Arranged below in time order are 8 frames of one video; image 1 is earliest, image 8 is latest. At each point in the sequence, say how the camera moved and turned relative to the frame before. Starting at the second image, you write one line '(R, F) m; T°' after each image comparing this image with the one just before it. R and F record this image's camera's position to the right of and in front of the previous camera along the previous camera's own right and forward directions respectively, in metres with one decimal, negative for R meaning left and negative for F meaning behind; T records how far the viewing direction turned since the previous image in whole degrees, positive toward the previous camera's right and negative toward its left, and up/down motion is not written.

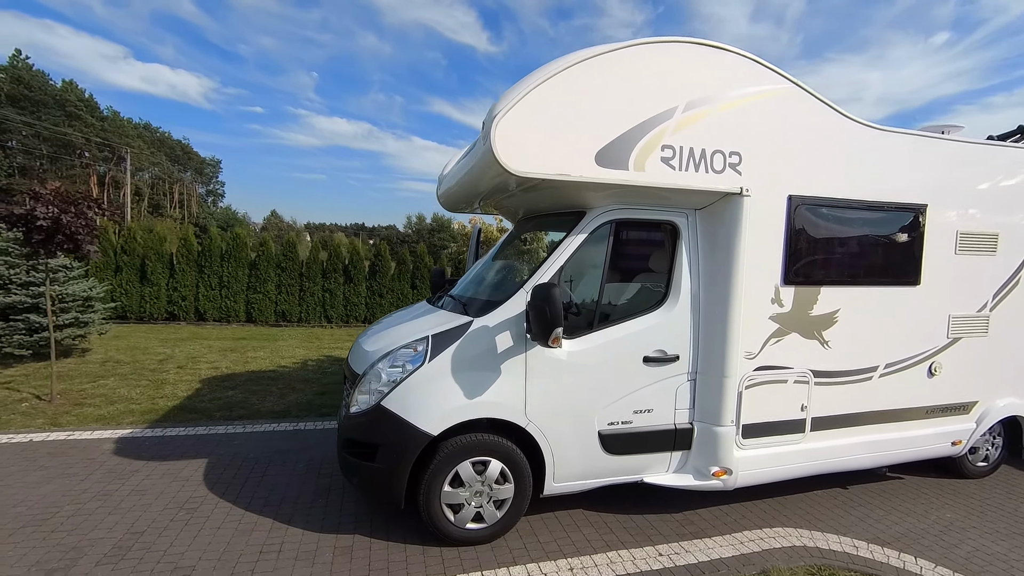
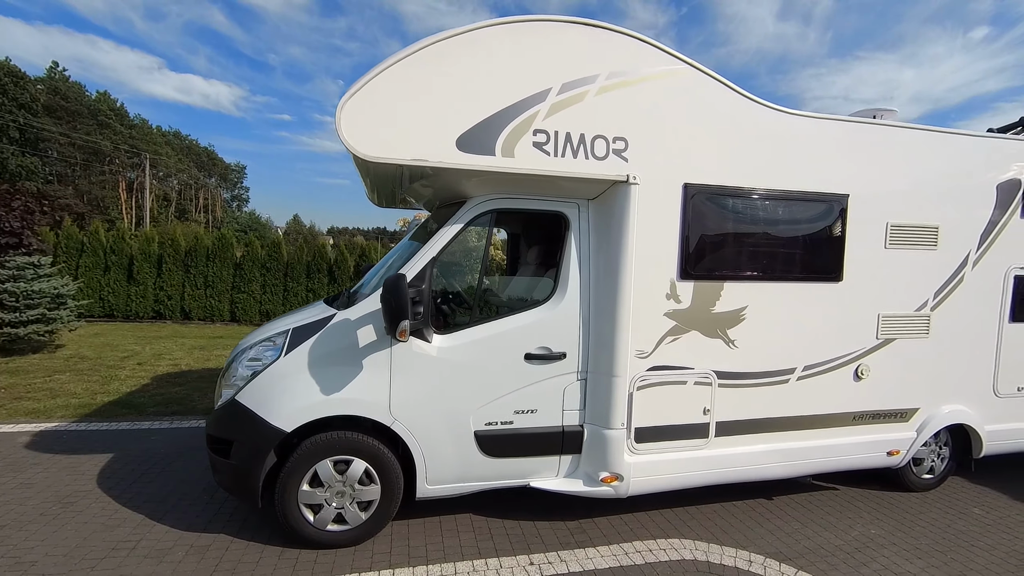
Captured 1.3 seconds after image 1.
(+1.0, +0.2) m; -3°
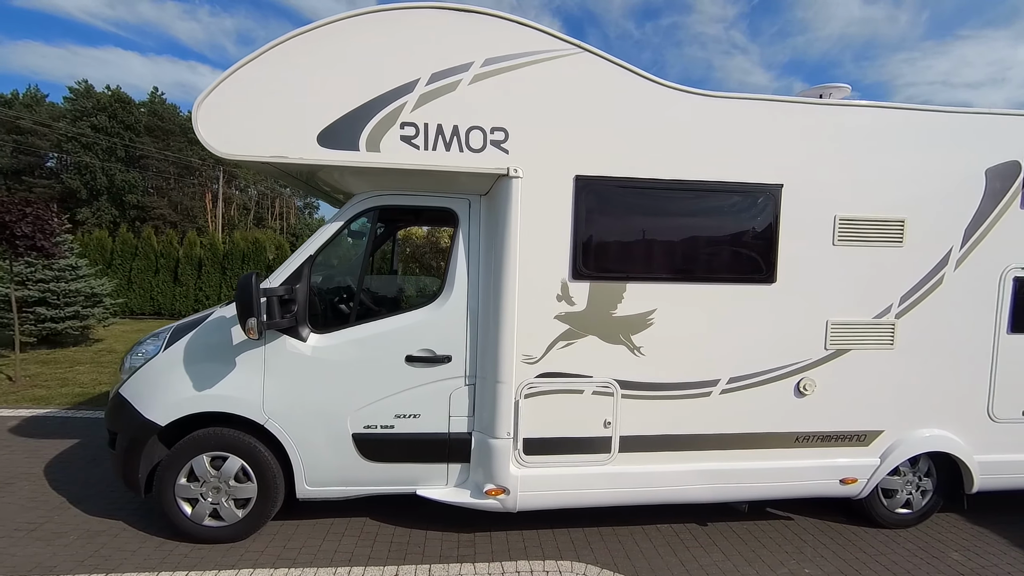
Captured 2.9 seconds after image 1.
(+1.2, +0.2) m; -8°
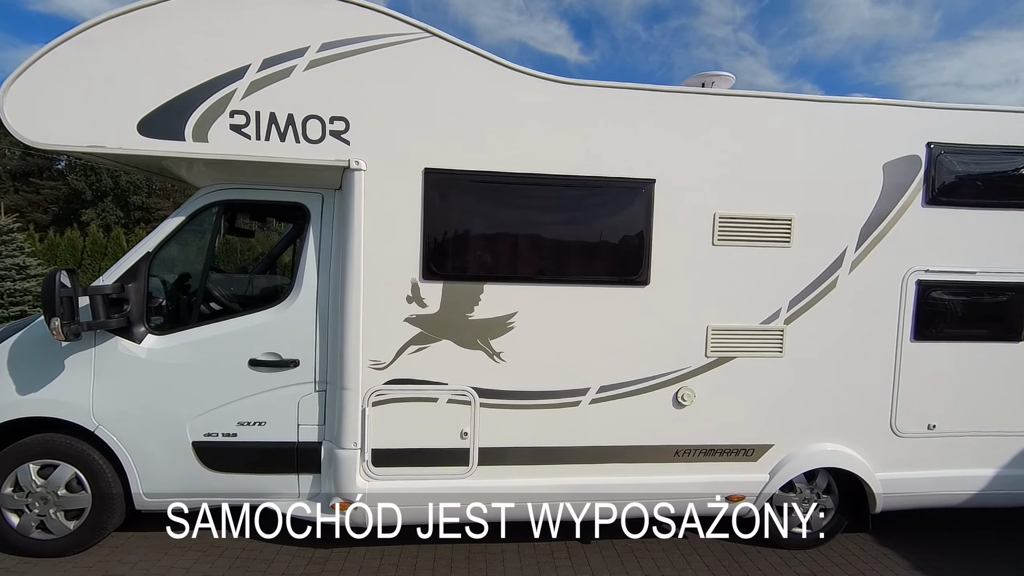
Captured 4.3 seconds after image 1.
(+1.0, +0.2) m; -1°
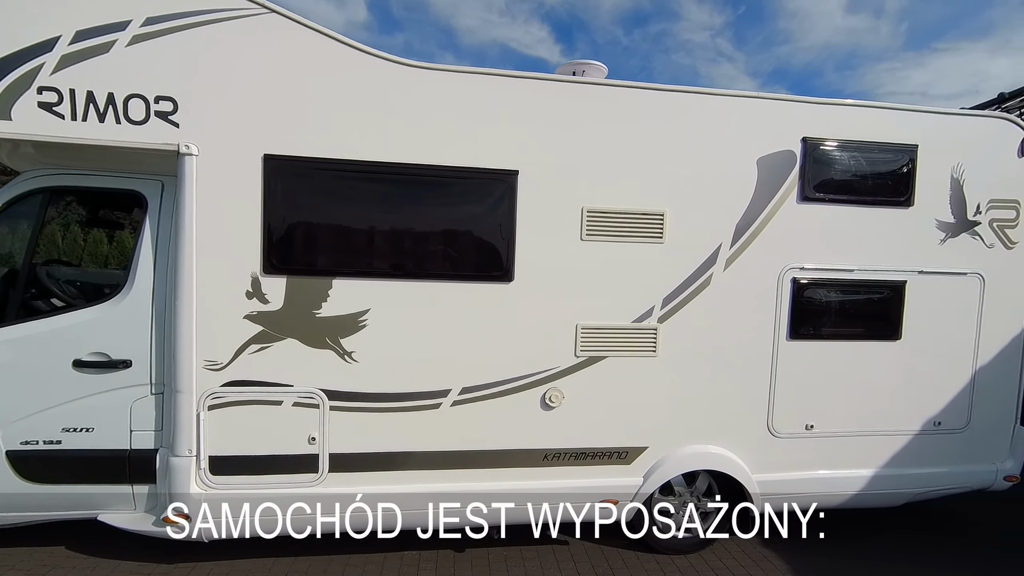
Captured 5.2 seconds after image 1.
(+0.7, +0.1) m; +2°
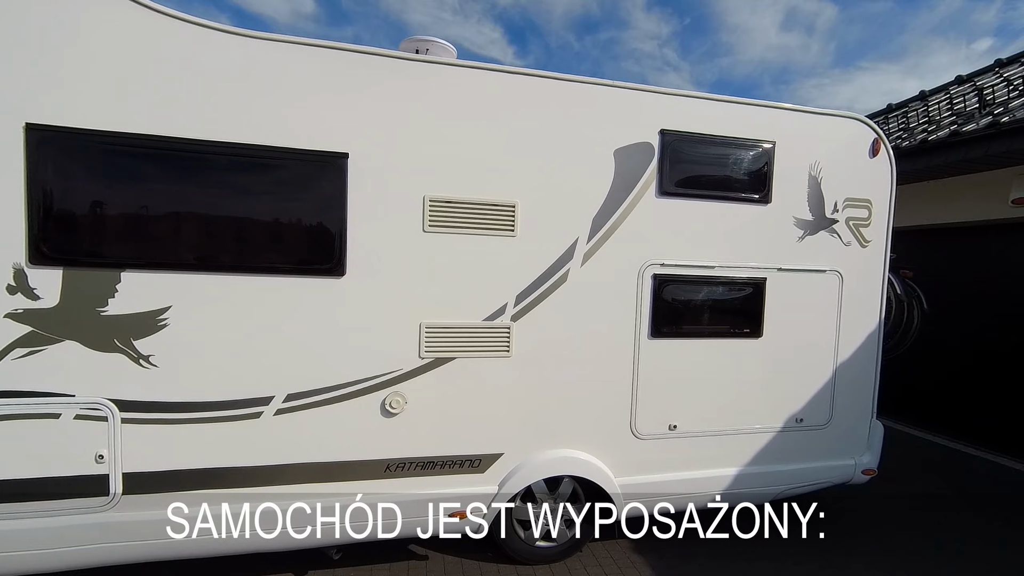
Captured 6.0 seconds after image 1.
(+0.6, +0.2) m; +6°
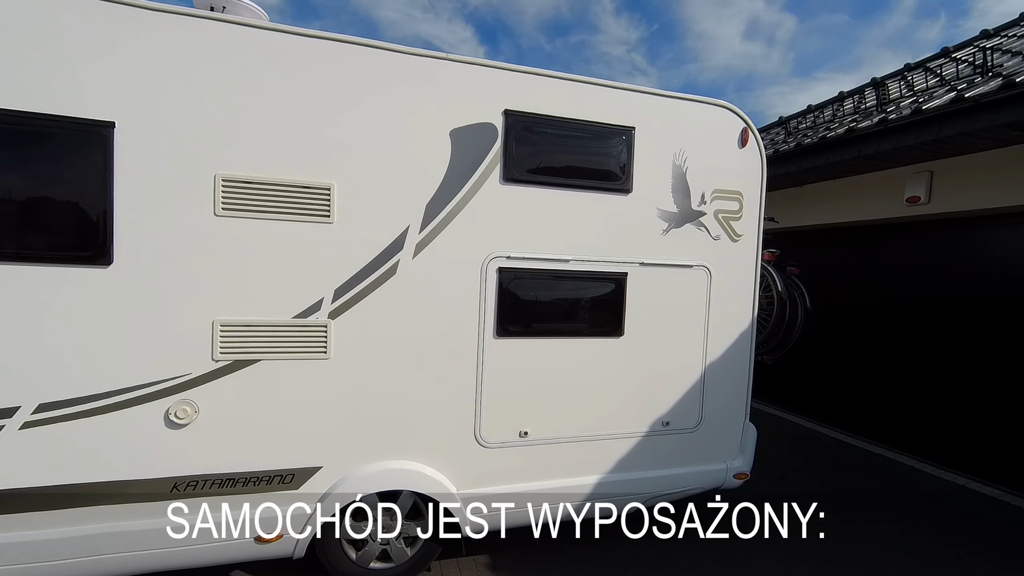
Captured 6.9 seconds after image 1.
(+0.8, +0.2) m; +3°
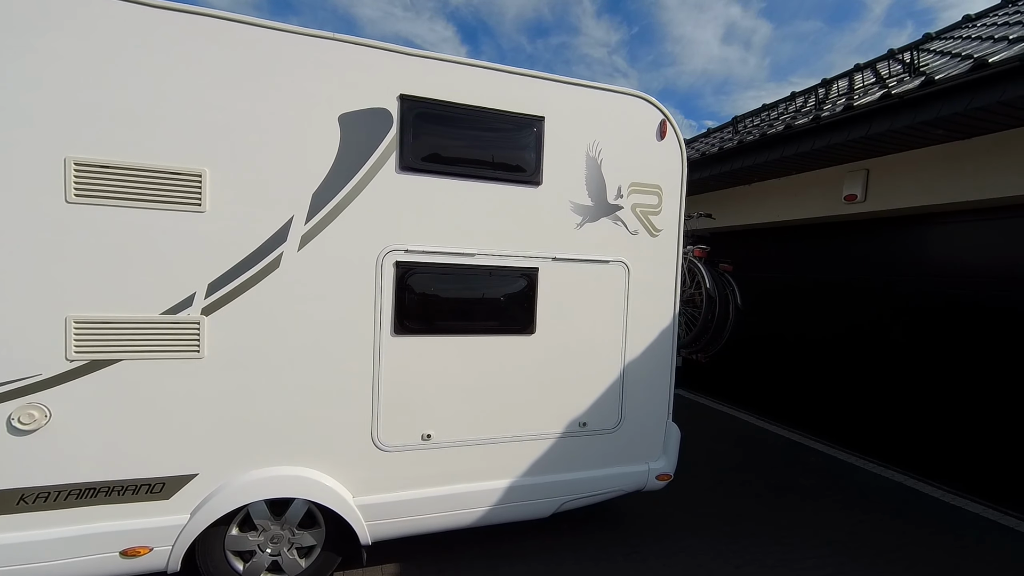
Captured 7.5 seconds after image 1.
(+0.5, +0.1) m; +2°
